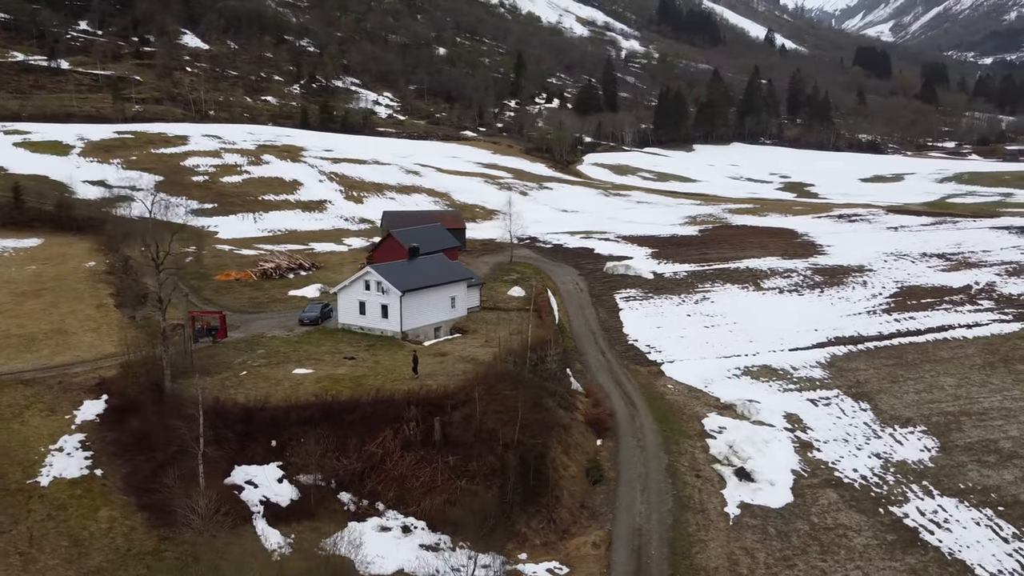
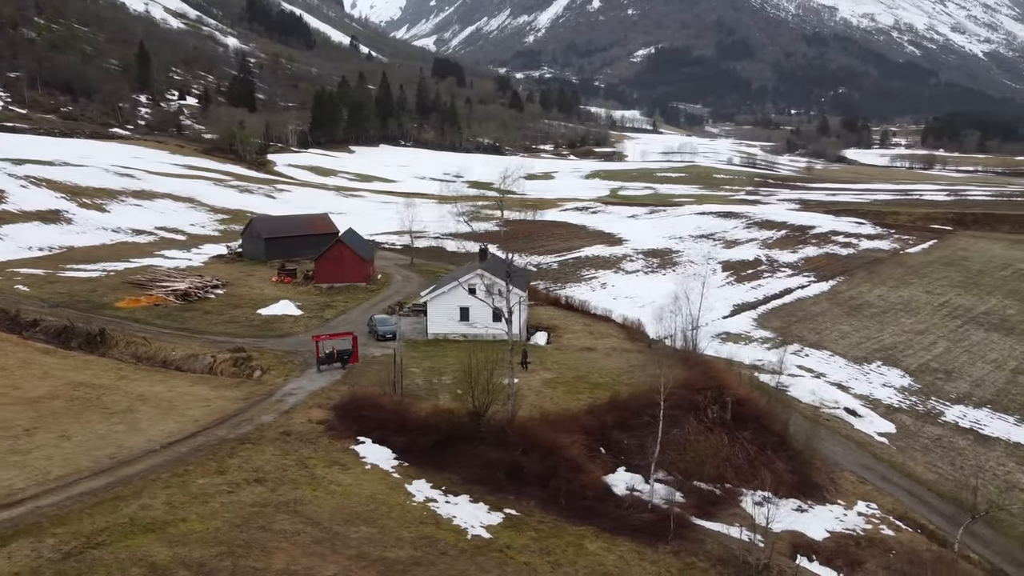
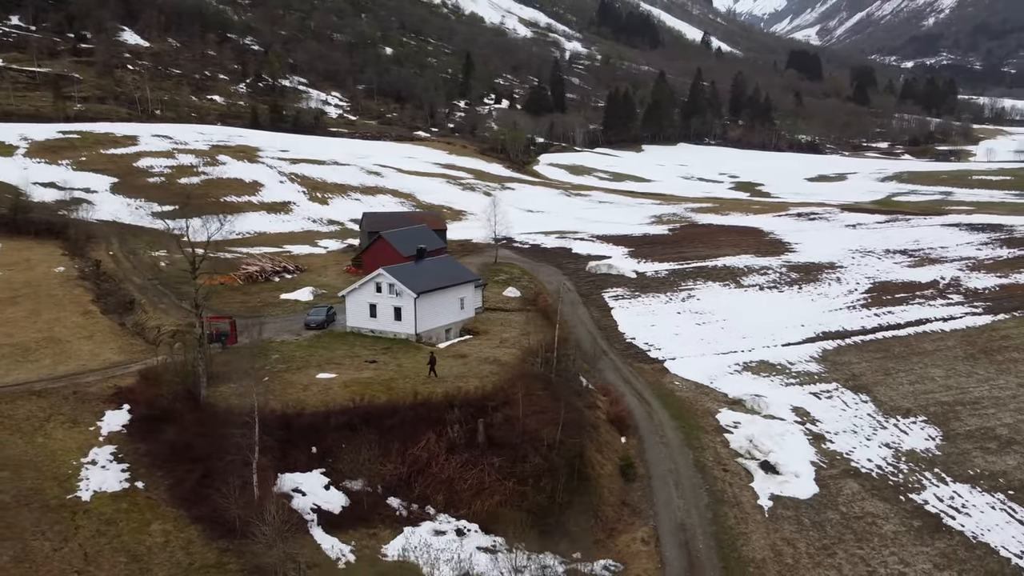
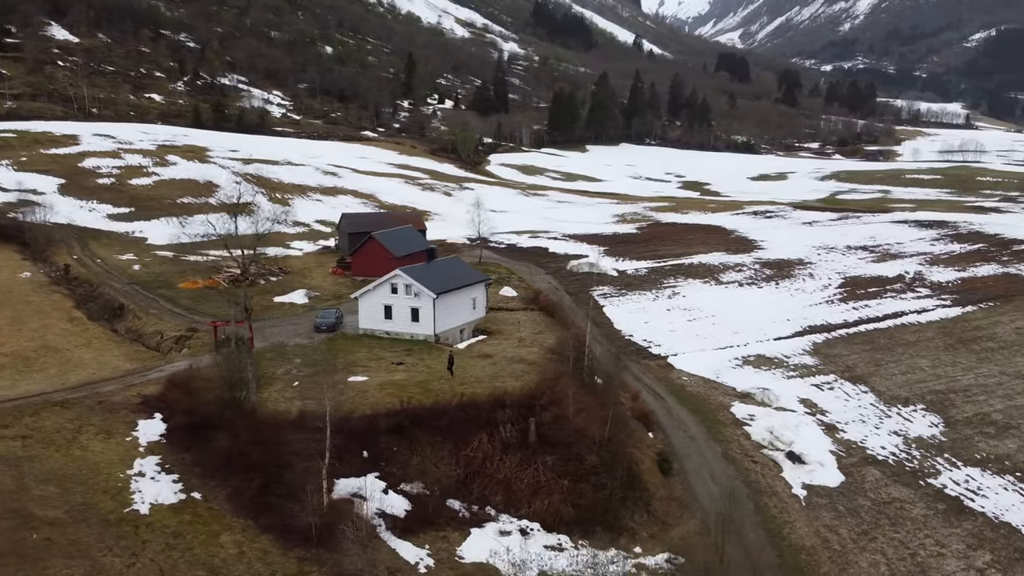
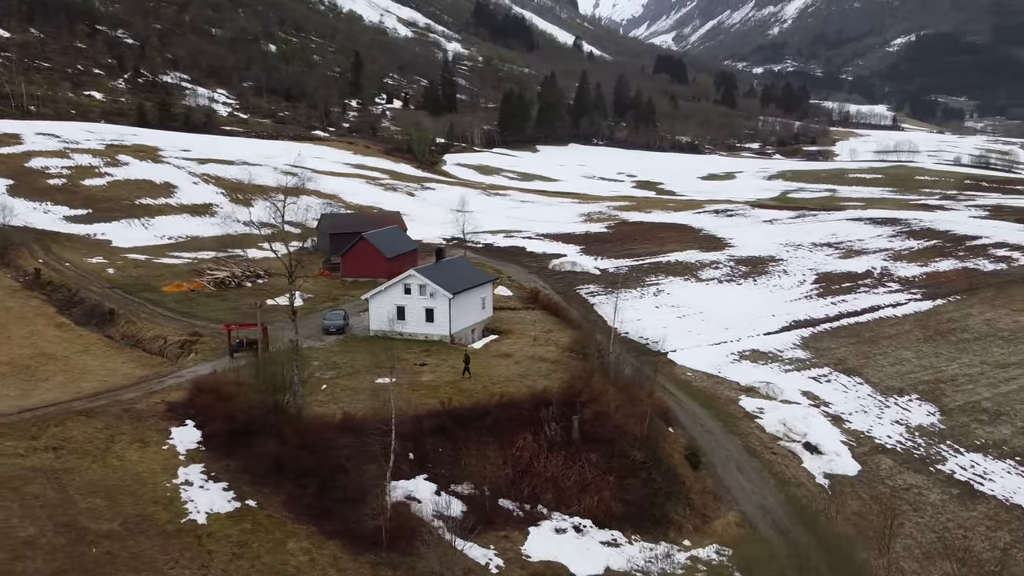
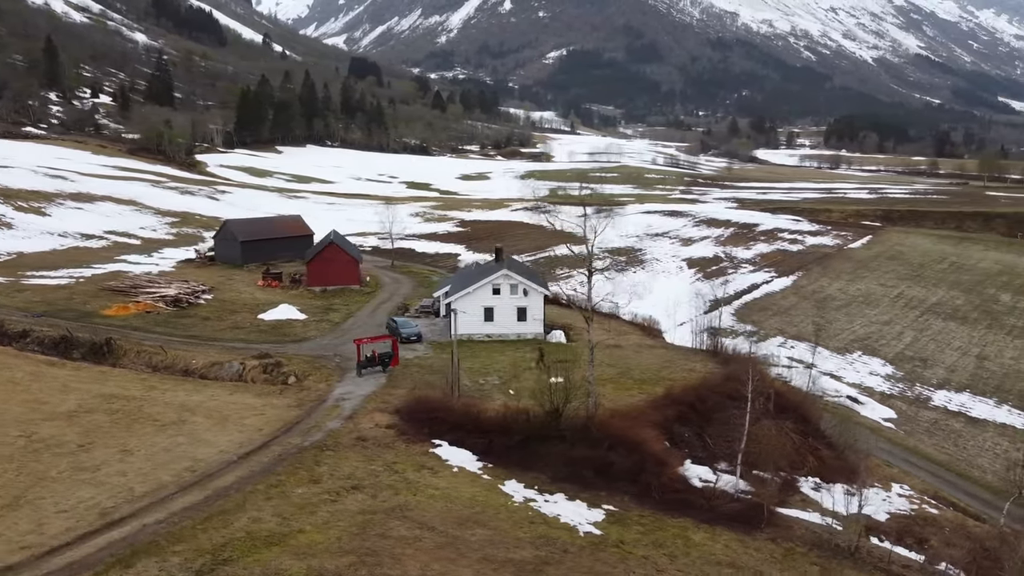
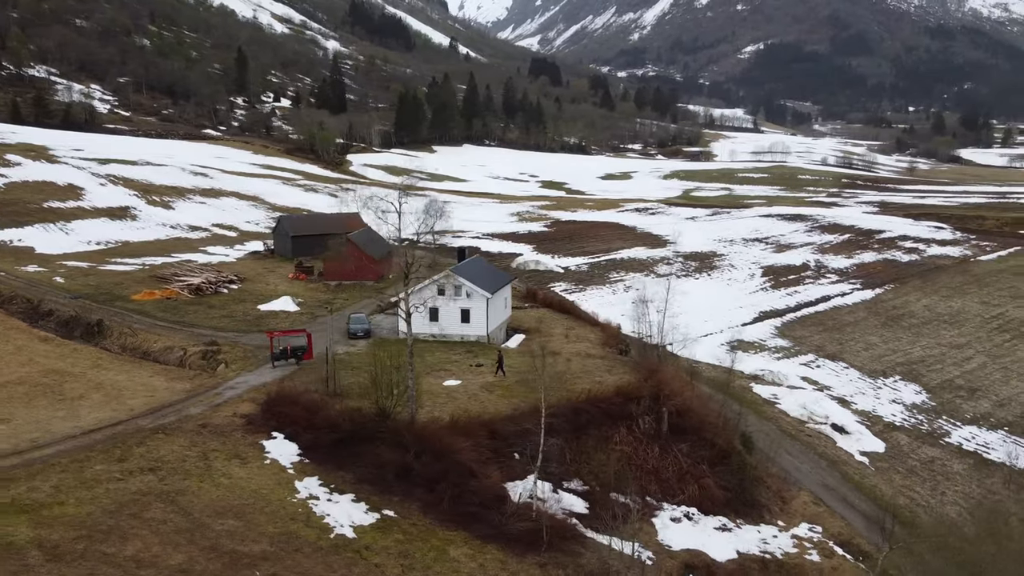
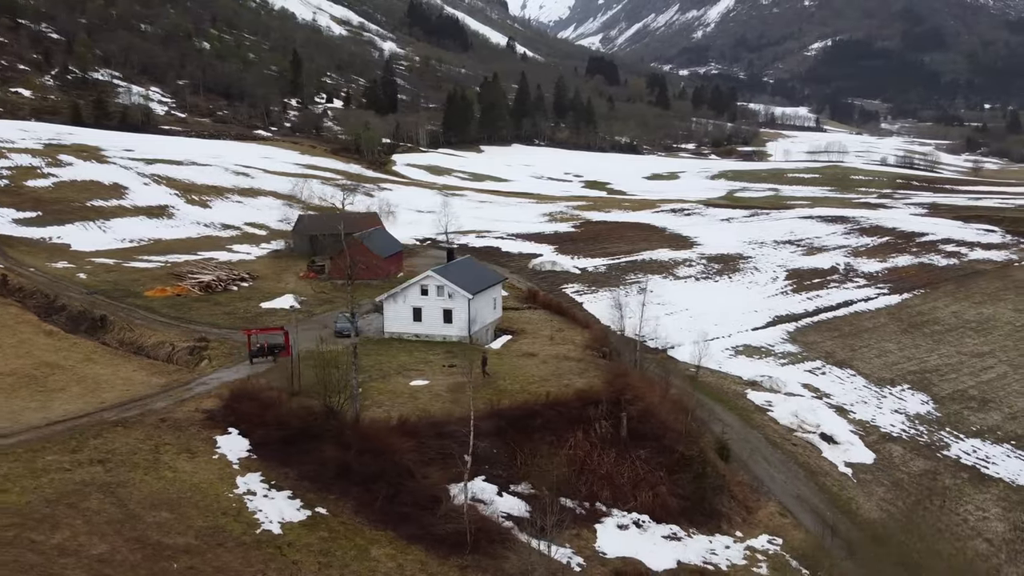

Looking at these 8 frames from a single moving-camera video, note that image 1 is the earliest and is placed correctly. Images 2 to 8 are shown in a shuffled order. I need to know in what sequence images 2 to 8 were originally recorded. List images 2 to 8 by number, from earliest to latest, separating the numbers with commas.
3, 4, 5, 8, 7, 2, 6
